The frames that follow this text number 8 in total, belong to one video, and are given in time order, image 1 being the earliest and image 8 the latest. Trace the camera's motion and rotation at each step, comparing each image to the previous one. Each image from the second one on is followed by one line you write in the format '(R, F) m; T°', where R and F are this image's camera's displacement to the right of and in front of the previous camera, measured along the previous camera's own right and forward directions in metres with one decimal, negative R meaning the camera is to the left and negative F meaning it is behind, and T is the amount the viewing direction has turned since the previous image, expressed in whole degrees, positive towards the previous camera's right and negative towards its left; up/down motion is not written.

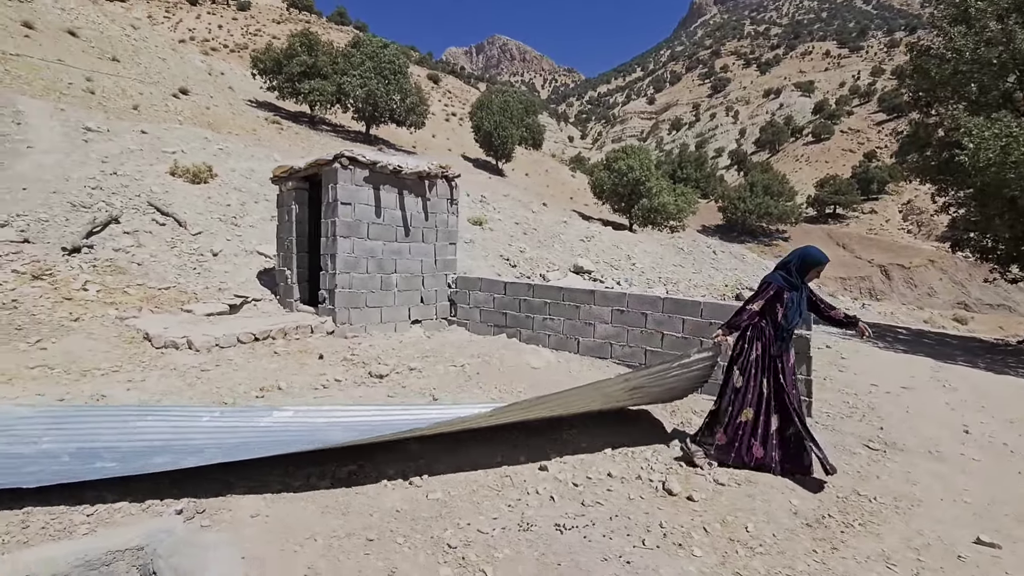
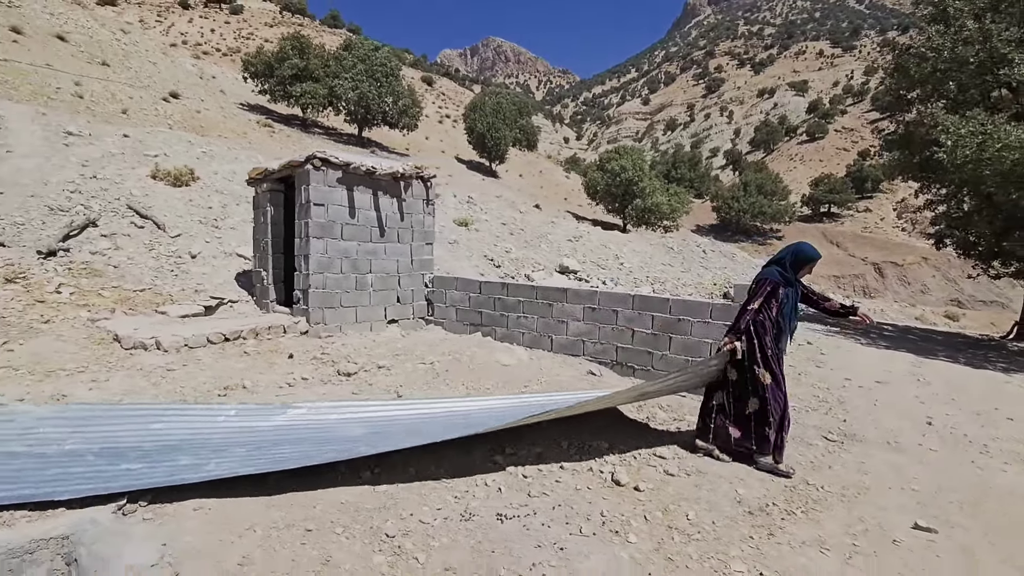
(+0.2, -0.1) m; 0°
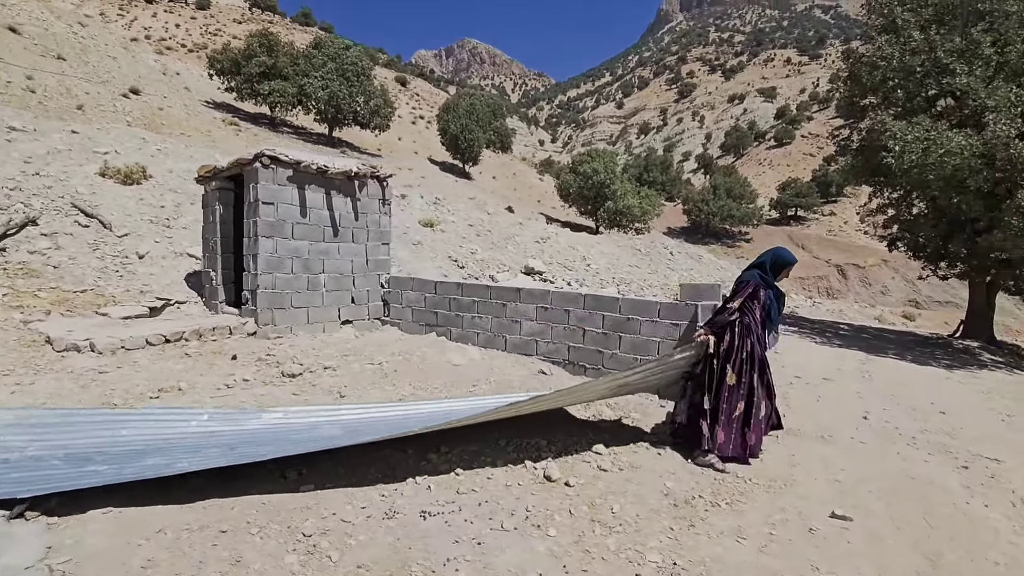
(+0.2, 0.0) m; +3°
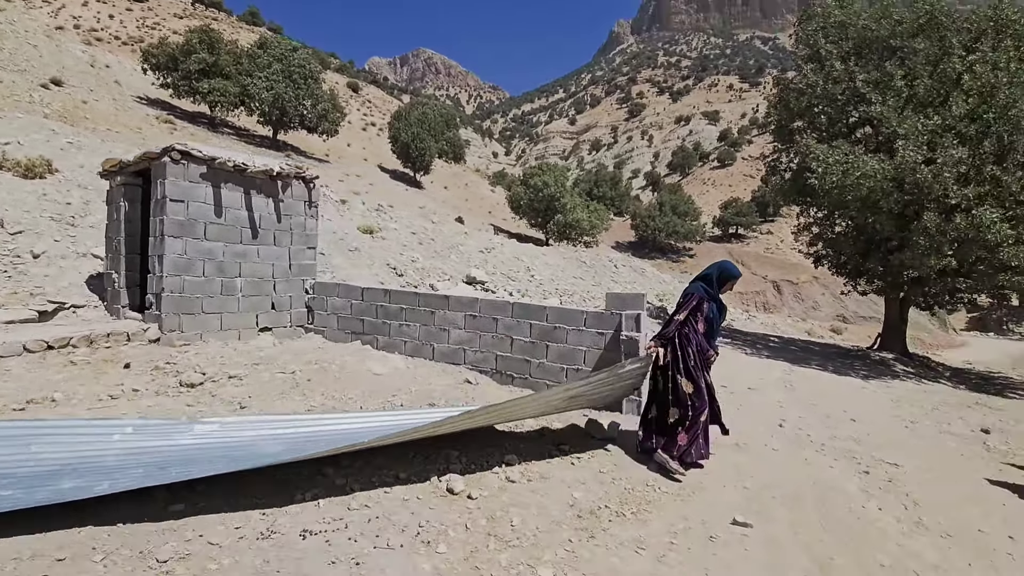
(+0.2, +0.1) m; +5°
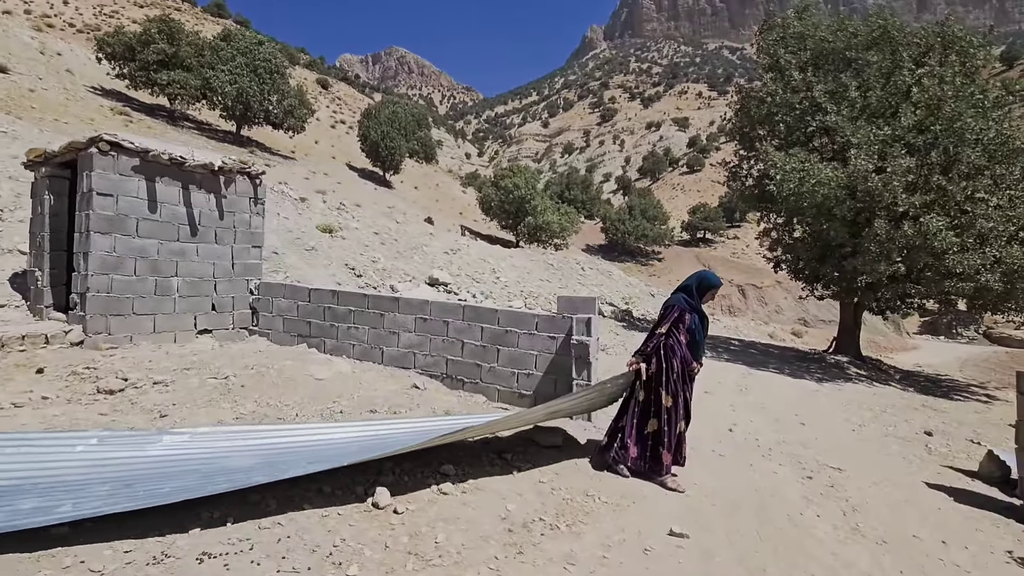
(+0.2, +0.1) m; +3°
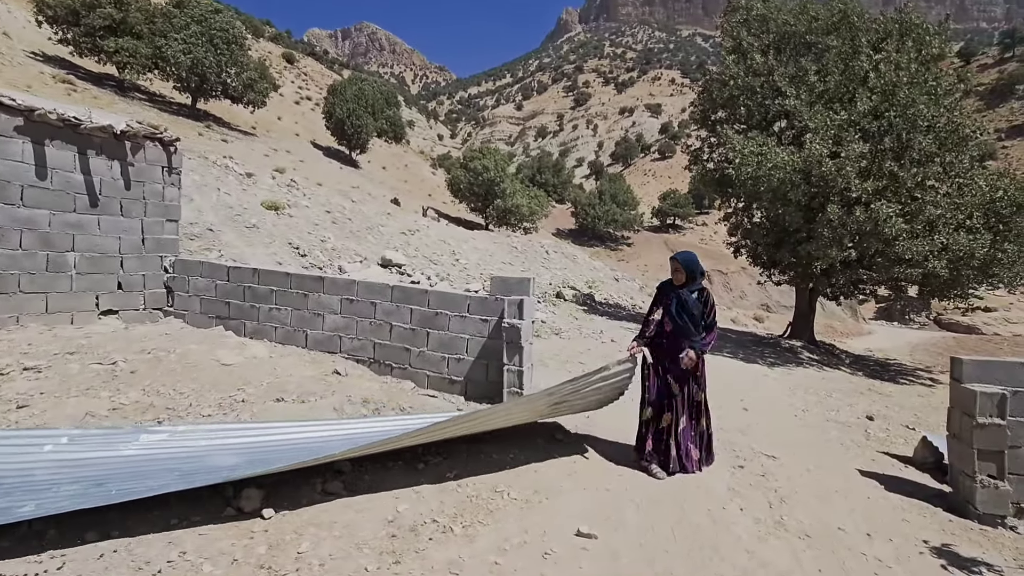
(+0.3, +0.3) m; +3°
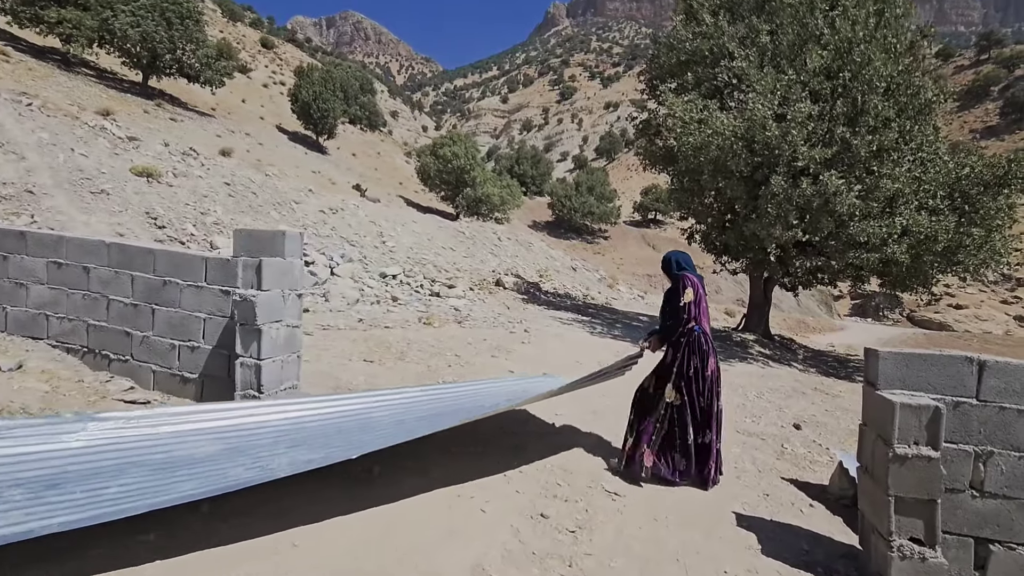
(+1.4, +1.4) m; +2°
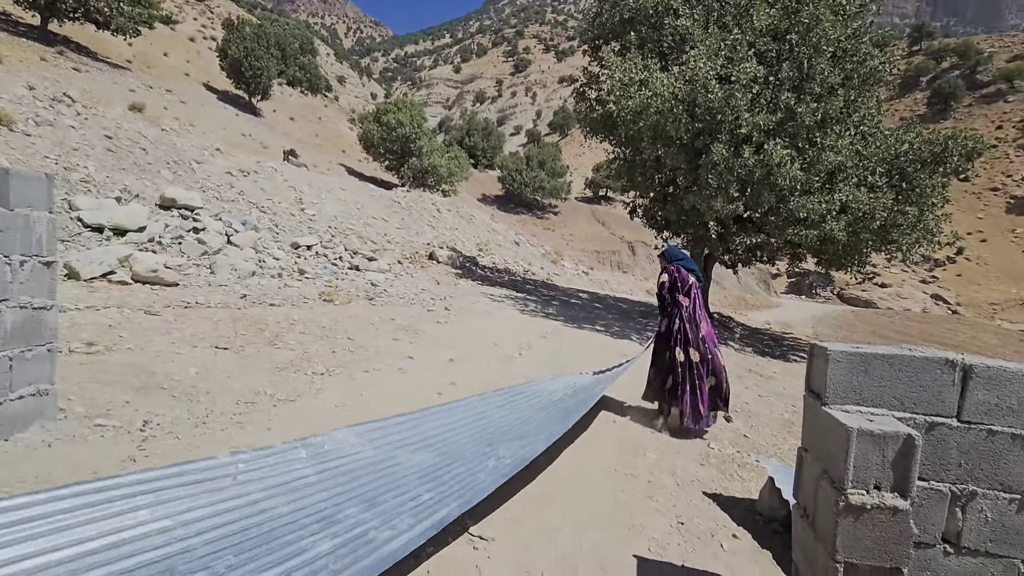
(+0.5, +0.8) m; +5°
